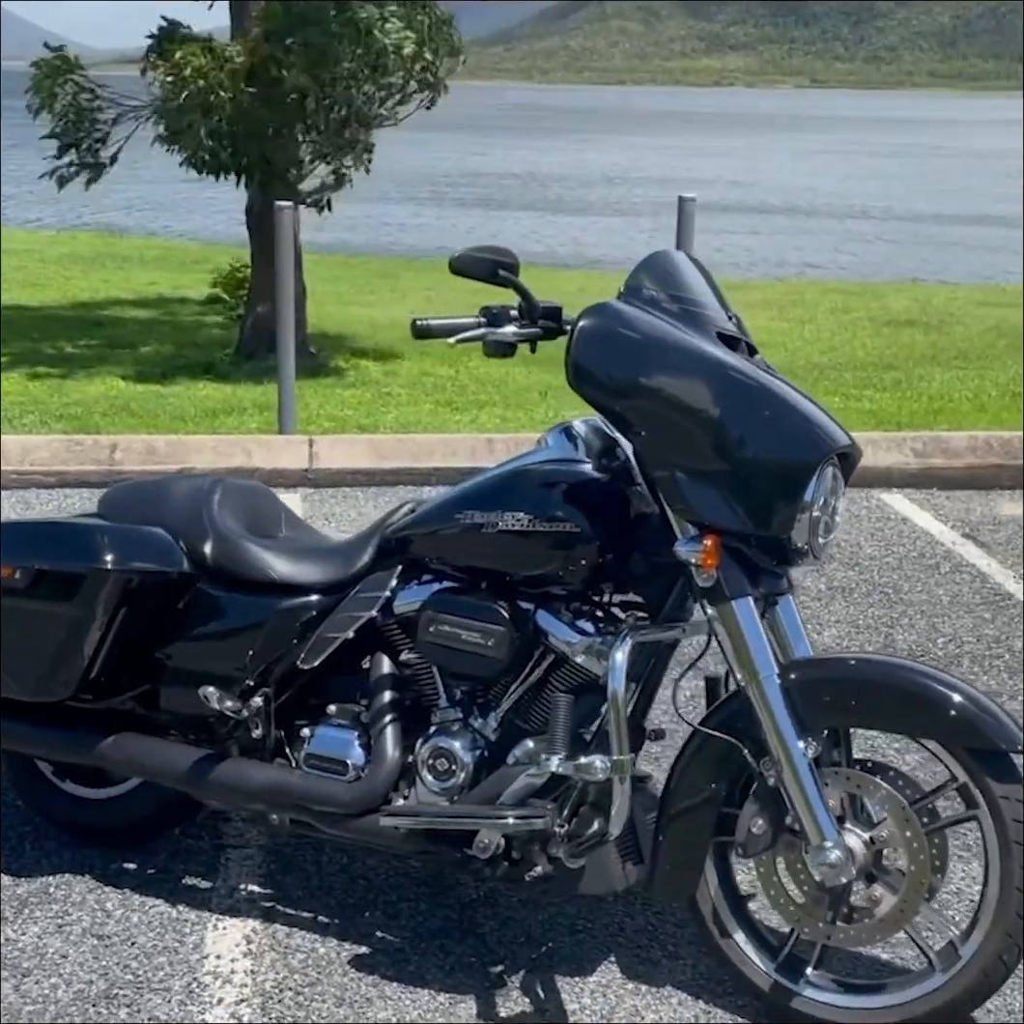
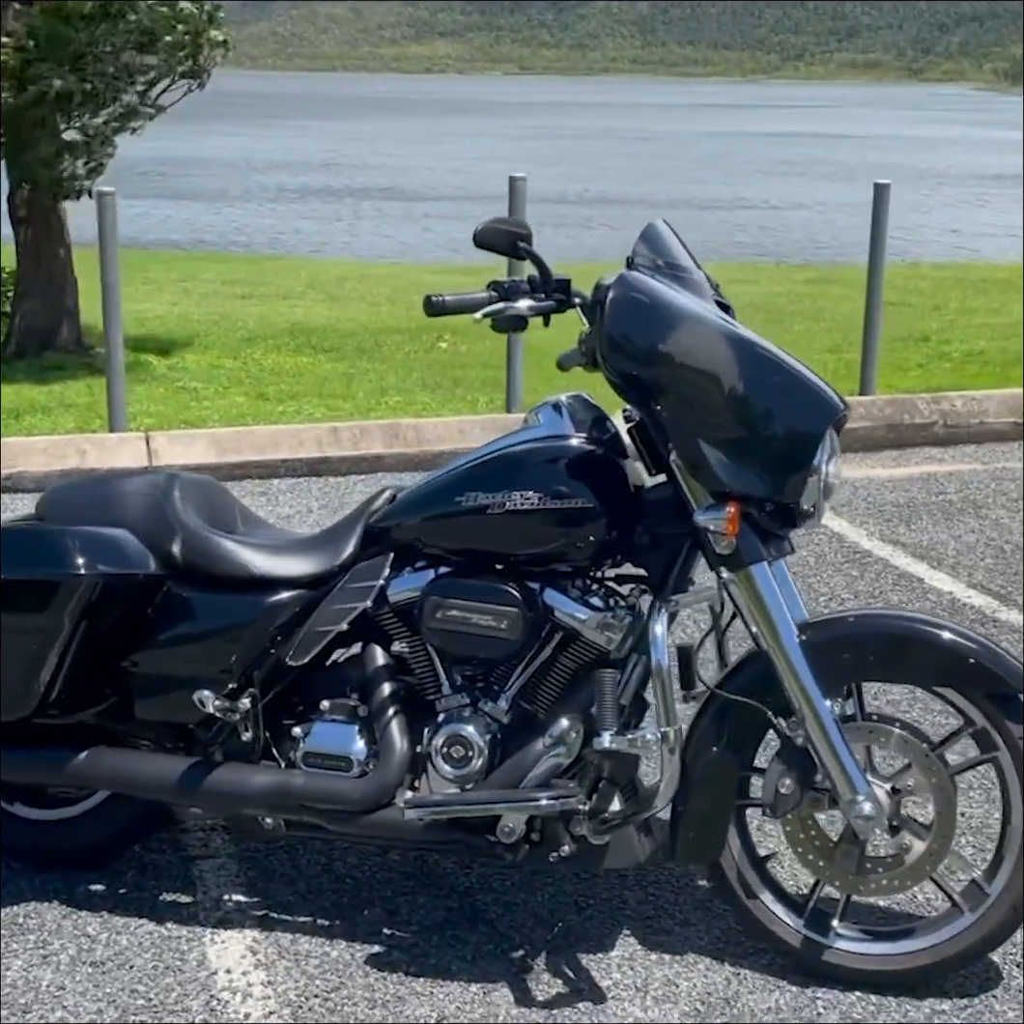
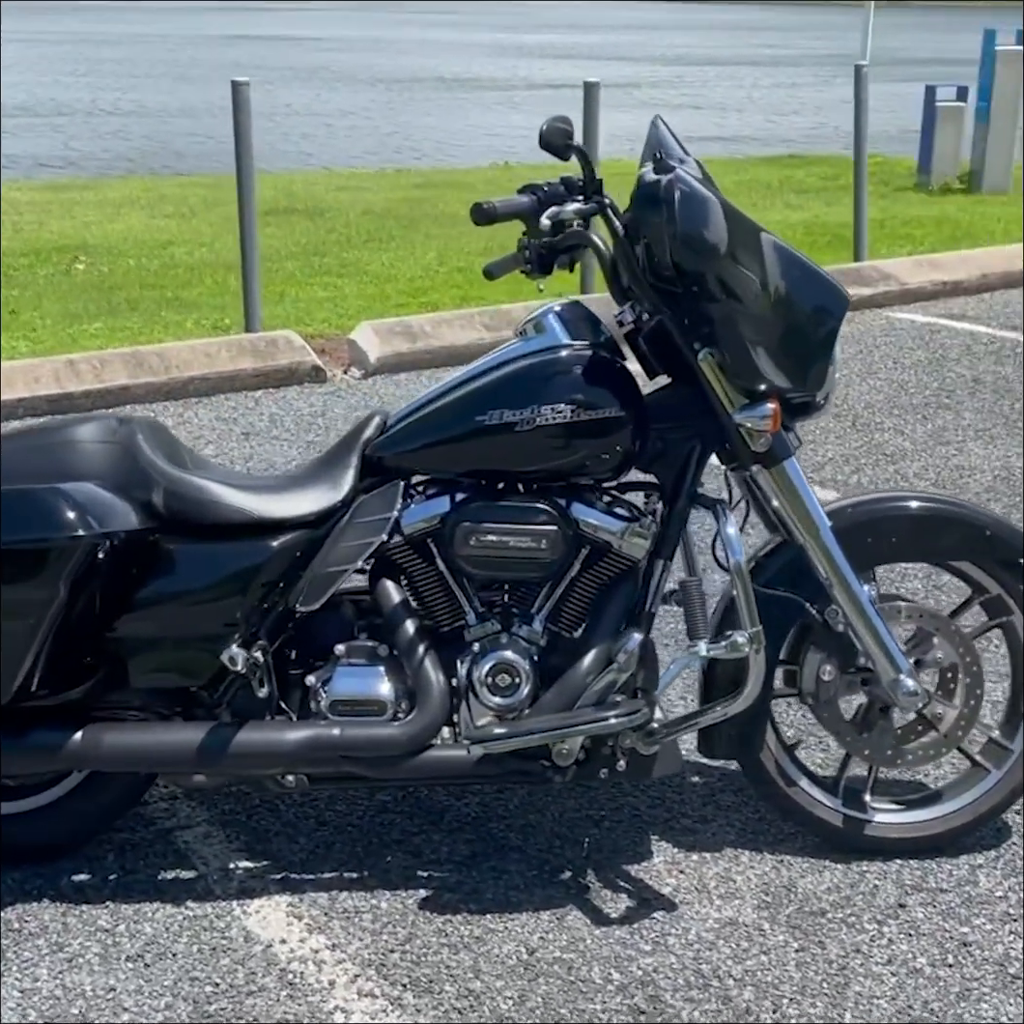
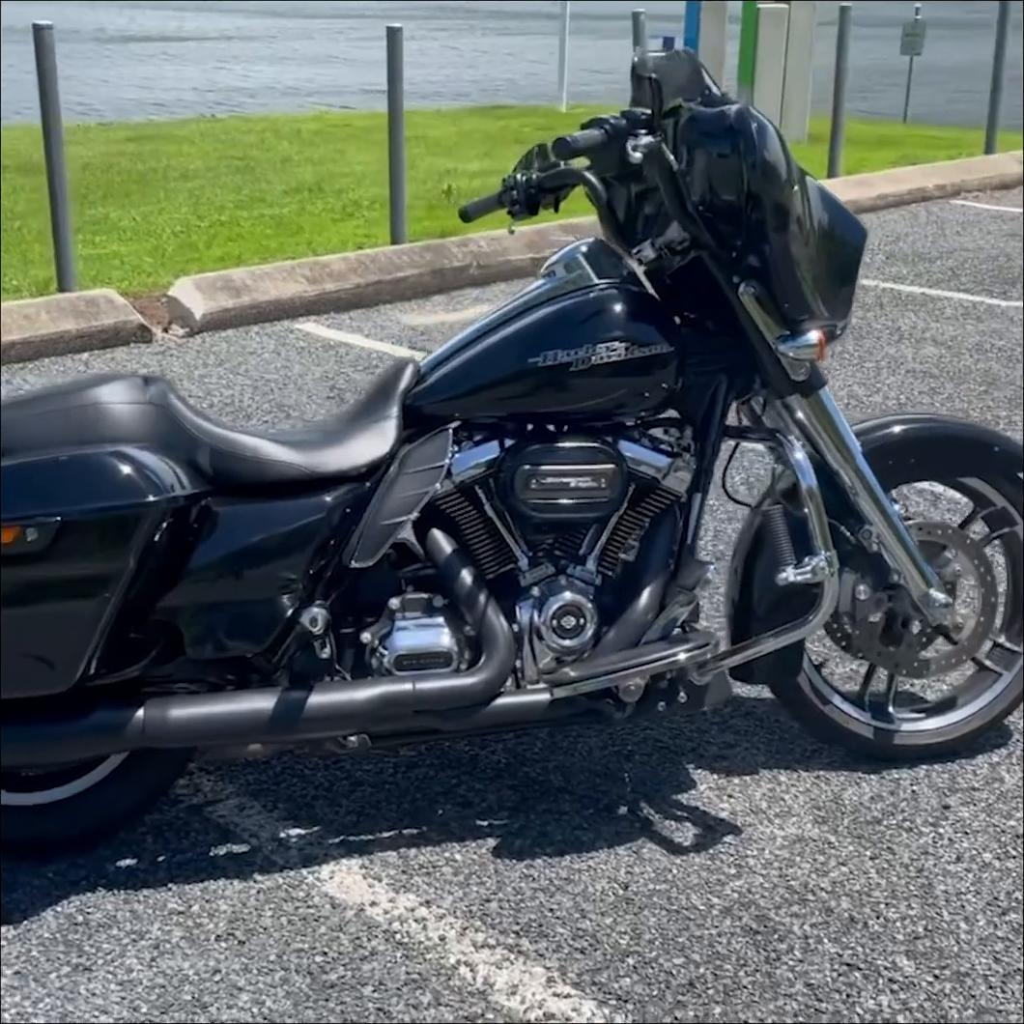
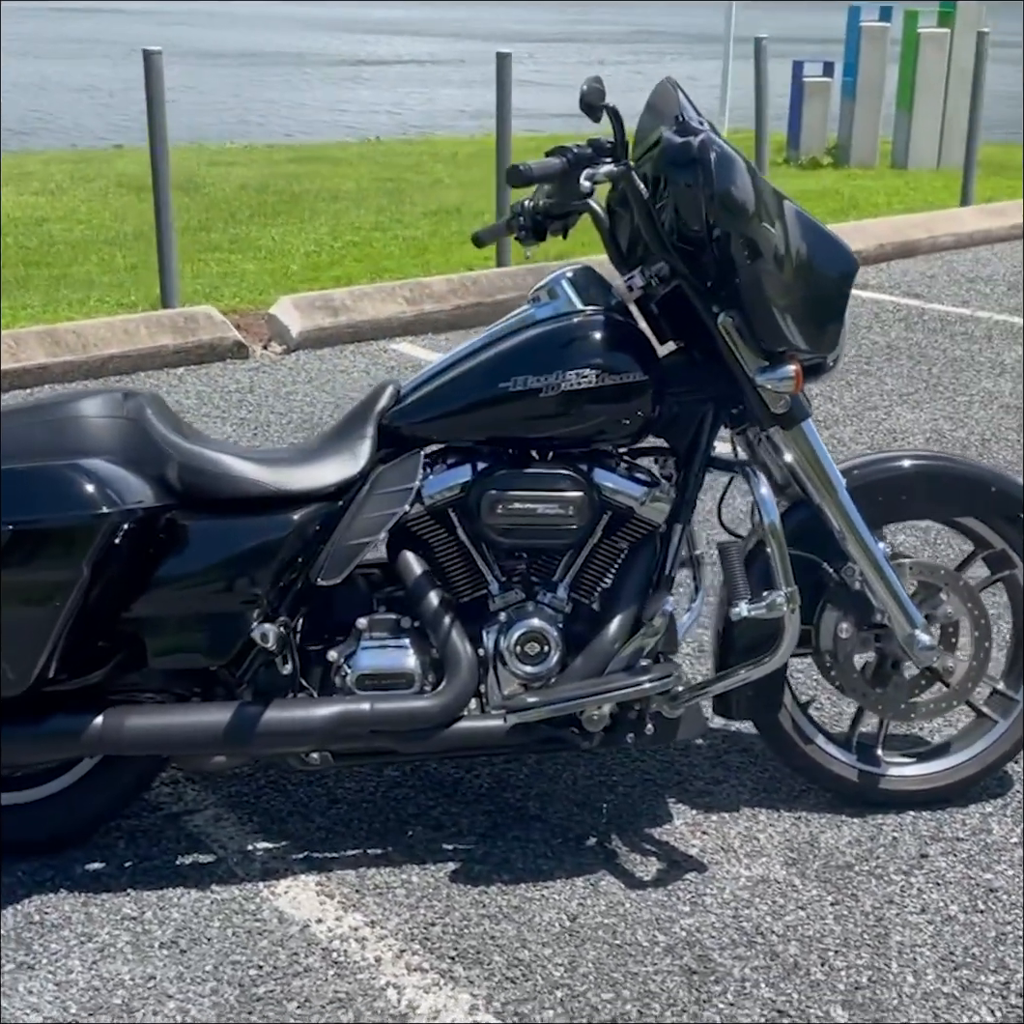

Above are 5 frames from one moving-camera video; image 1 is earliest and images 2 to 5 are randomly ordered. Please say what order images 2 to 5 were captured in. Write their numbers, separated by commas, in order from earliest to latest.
2, 3, 5, 4
